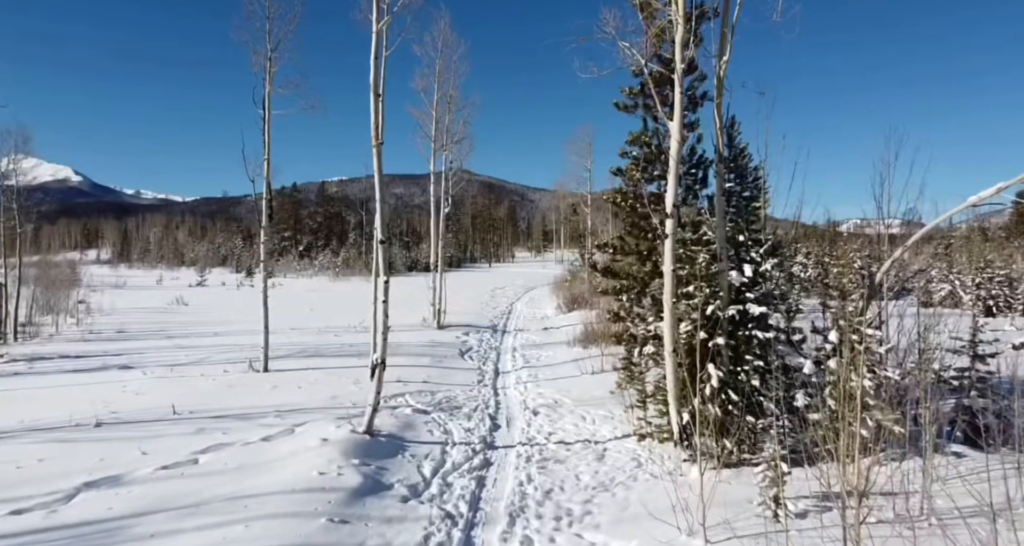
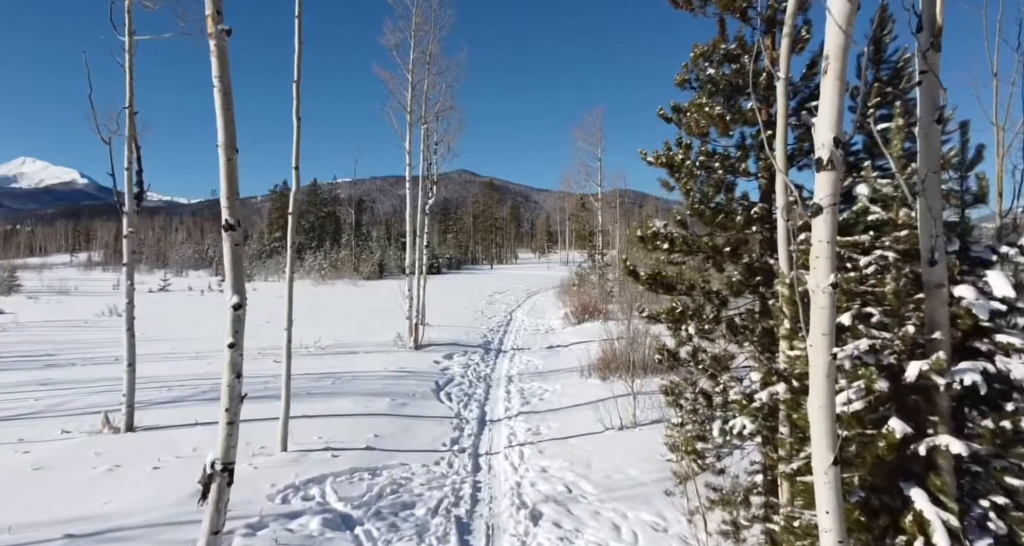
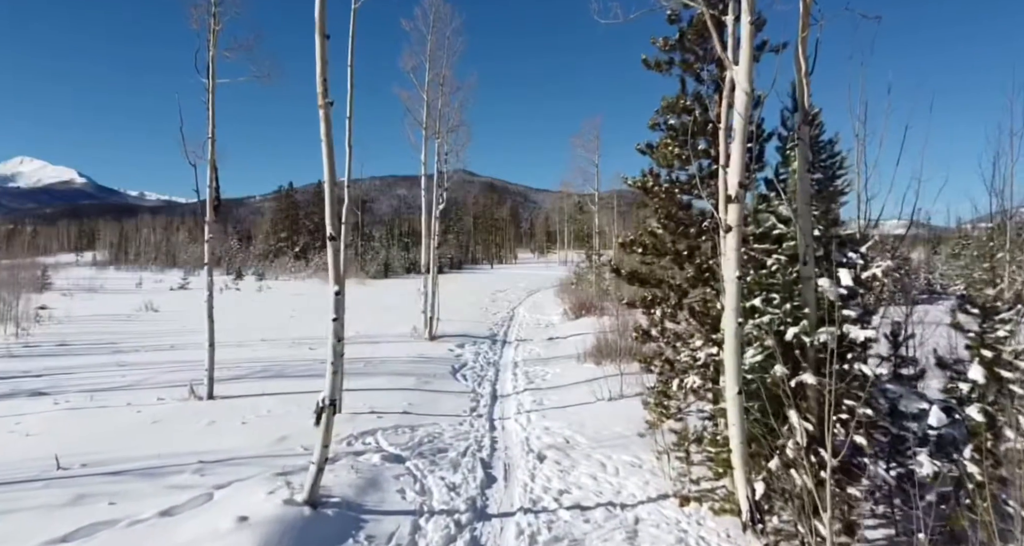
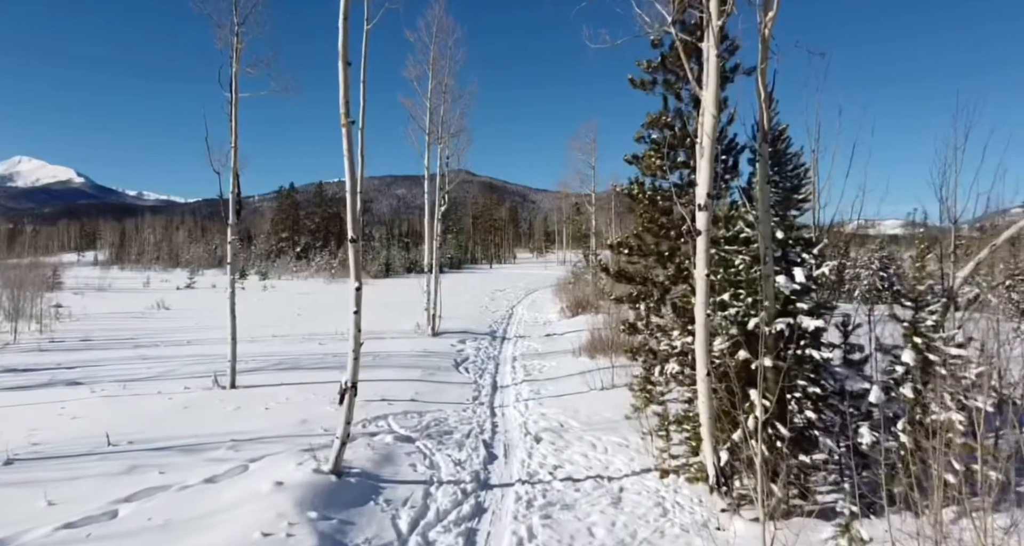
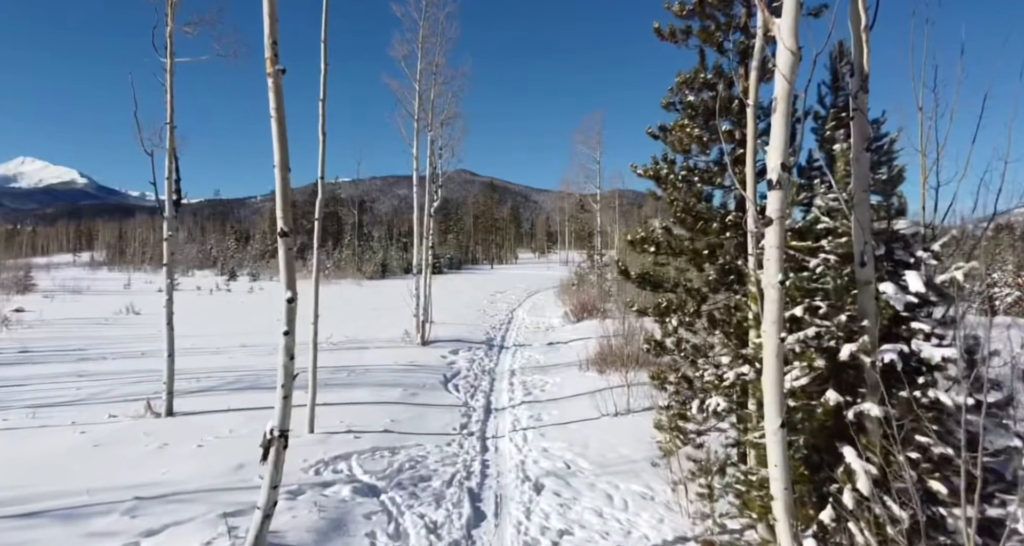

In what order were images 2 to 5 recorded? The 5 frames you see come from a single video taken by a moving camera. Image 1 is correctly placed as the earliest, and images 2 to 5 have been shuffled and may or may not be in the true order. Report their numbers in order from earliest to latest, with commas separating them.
4, 3, 5, 2
